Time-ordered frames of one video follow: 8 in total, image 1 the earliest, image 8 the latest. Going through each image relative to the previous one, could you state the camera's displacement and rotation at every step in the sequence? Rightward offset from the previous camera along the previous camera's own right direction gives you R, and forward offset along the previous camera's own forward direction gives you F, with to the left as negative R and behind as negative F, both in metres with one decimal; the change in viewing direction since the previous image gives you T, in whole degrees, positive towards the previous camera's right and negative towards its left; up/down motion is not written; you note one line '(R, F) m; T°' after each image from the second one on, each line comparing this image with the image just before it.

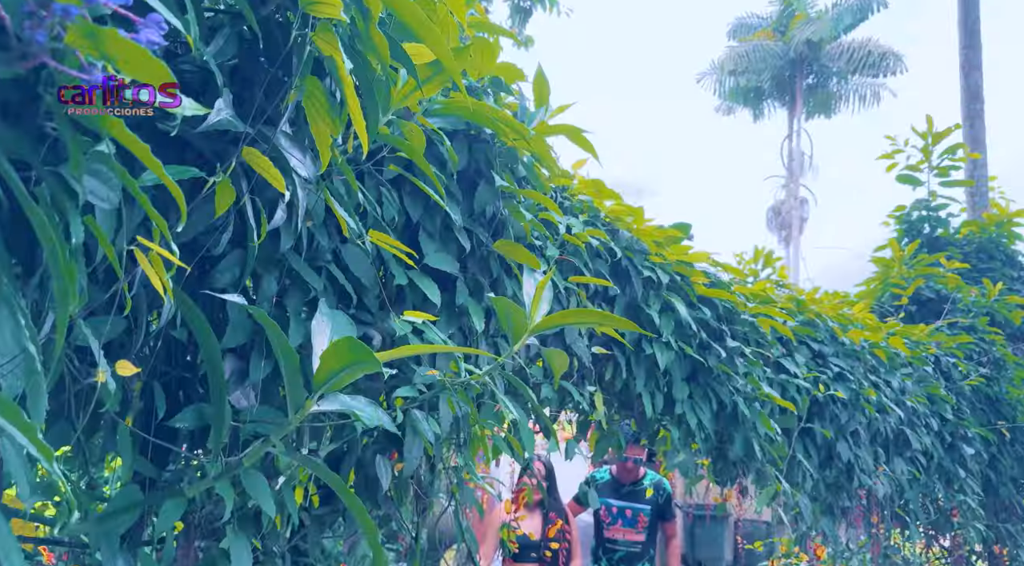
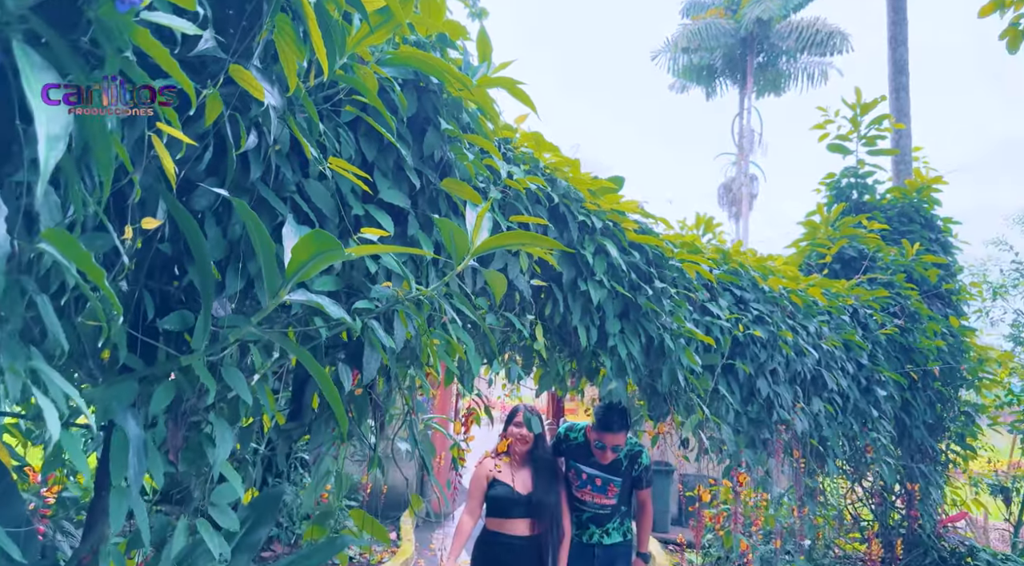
(0.0, -0.2) m; +4°
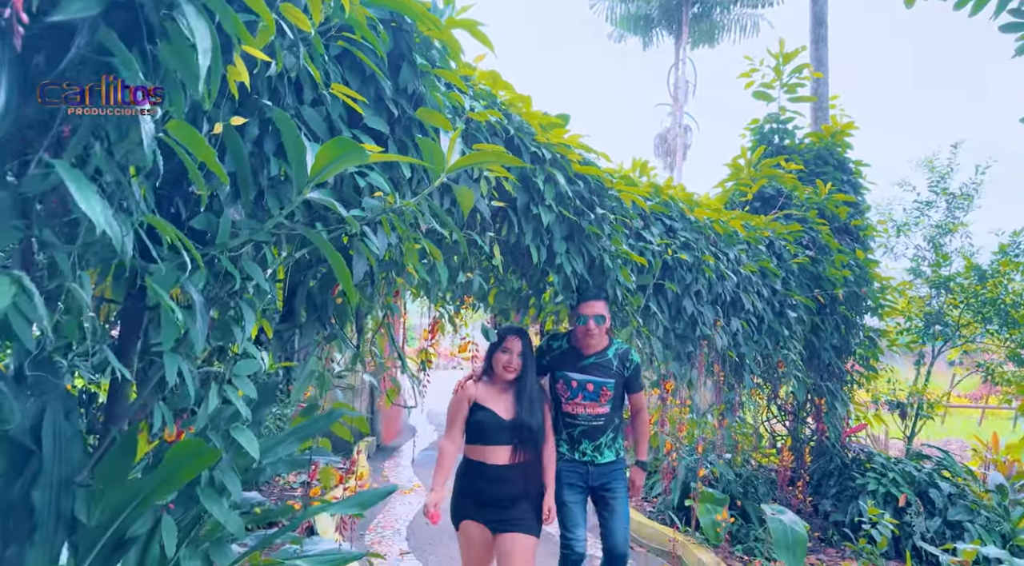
(-0.1, -0.3) m; +5°
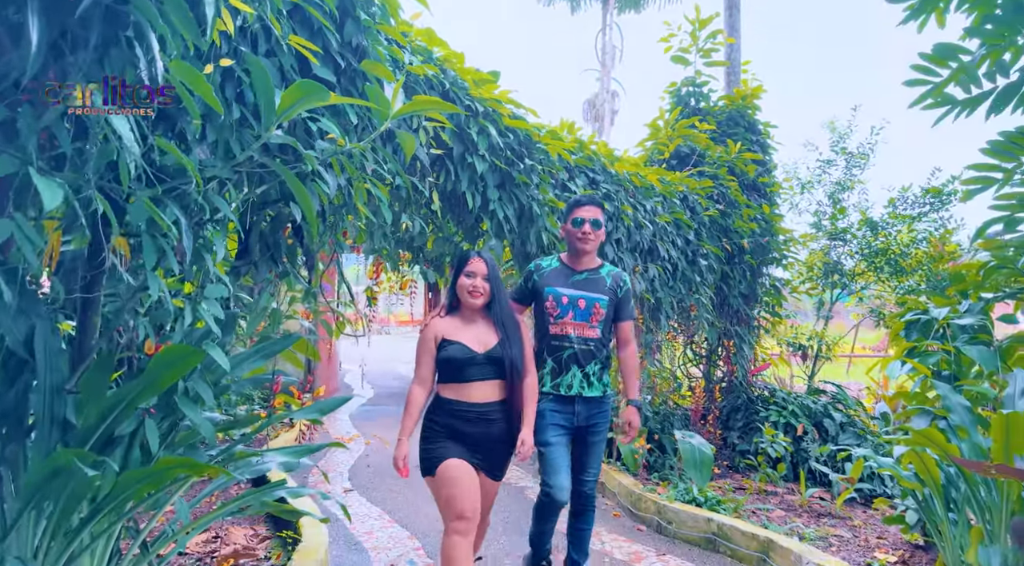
(0.0, -0.2) m; +6°
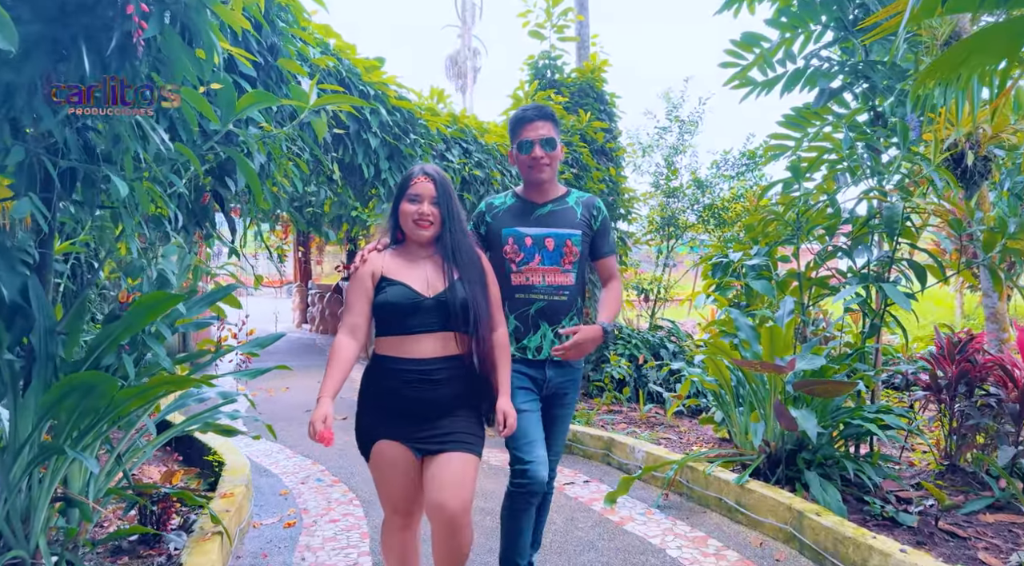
(-0.1, -0.6) m; +12°
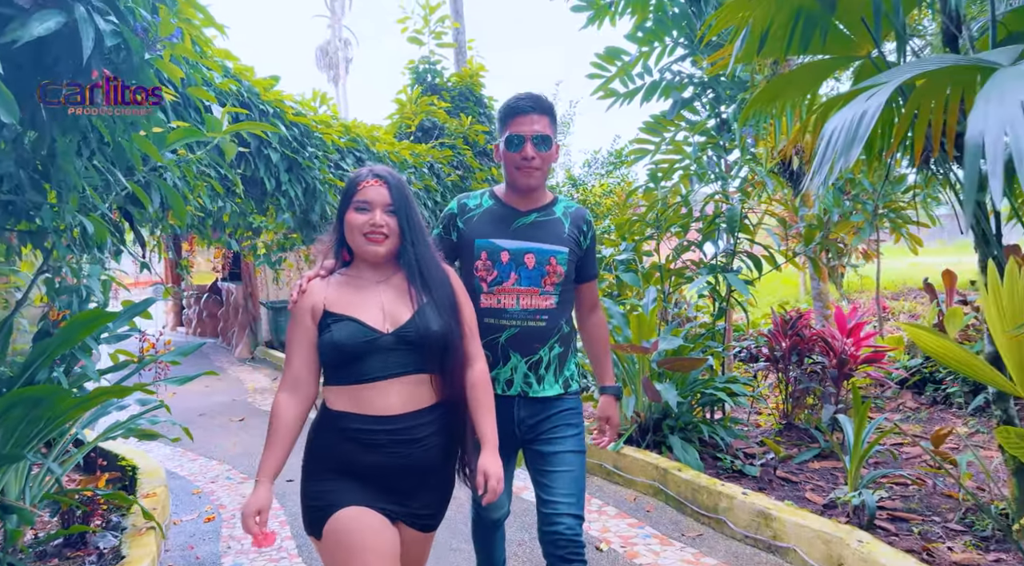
(-0.1, -0.3) m; +10°
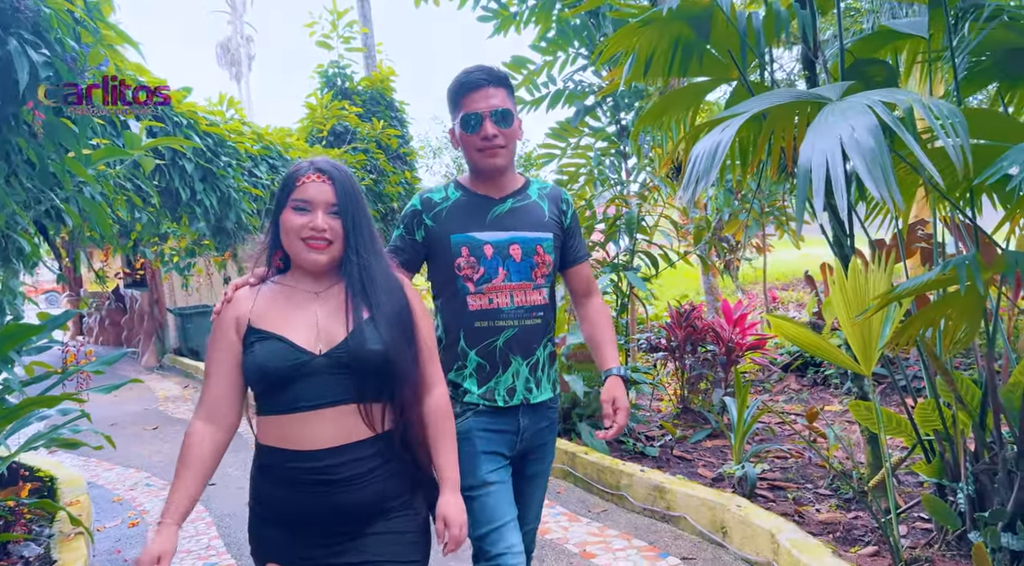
(0.0, -0.2) m; +8°
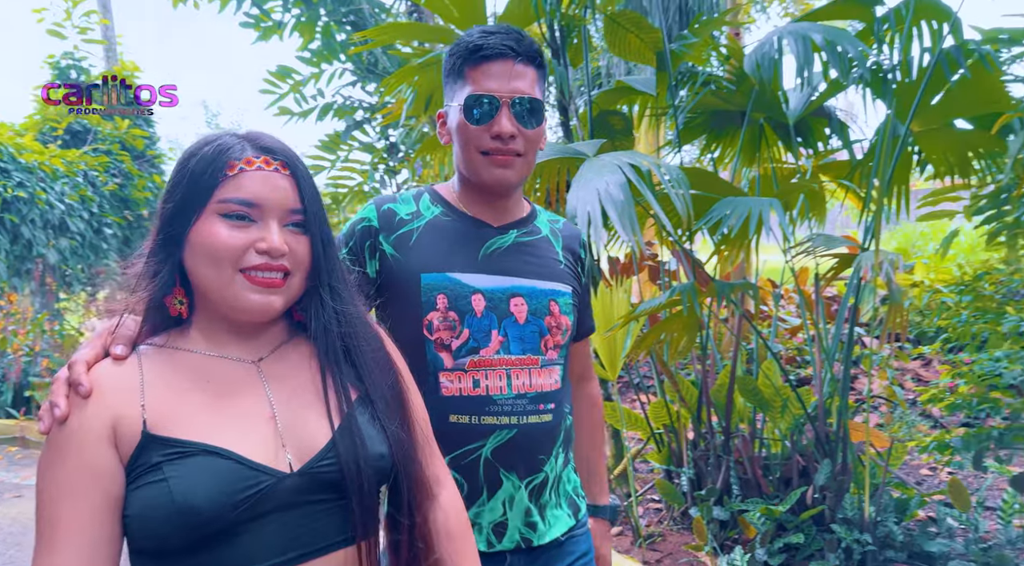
(-0.2, -0.2) m; +21°
